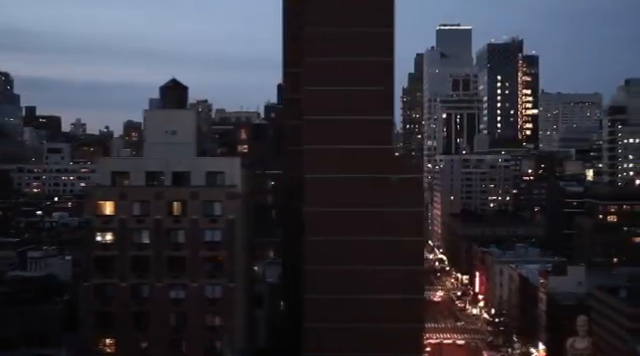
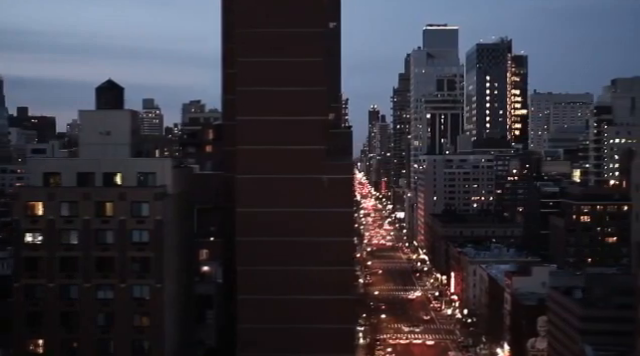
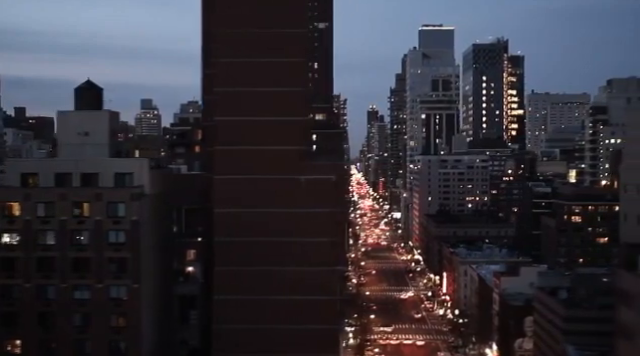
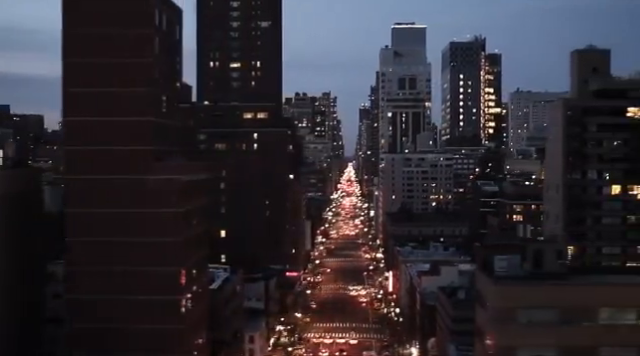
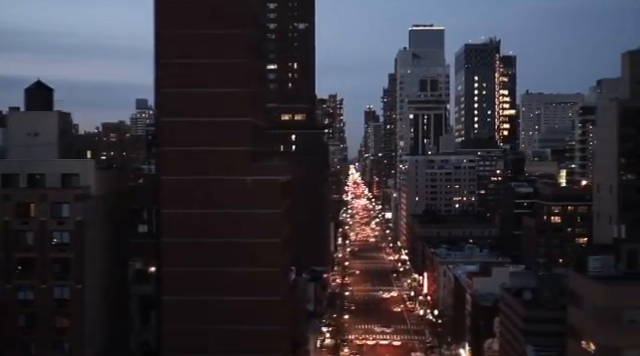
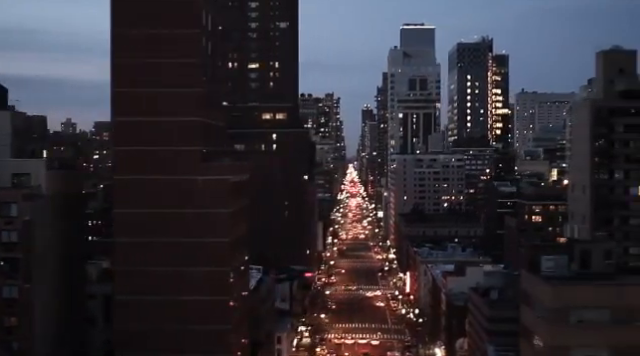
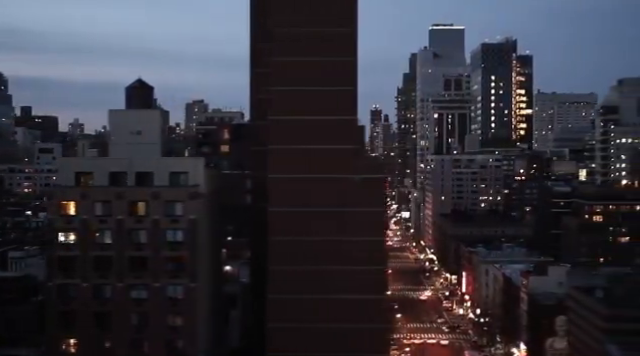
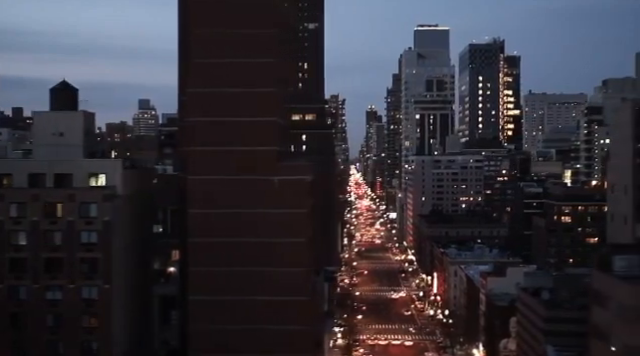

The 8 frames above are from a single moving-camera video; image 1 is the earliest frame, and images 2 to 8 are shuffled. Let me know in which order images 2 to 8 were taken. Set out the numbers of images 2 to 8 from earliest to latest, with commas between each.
7, 2, 3, 8, 5, 6, 4
